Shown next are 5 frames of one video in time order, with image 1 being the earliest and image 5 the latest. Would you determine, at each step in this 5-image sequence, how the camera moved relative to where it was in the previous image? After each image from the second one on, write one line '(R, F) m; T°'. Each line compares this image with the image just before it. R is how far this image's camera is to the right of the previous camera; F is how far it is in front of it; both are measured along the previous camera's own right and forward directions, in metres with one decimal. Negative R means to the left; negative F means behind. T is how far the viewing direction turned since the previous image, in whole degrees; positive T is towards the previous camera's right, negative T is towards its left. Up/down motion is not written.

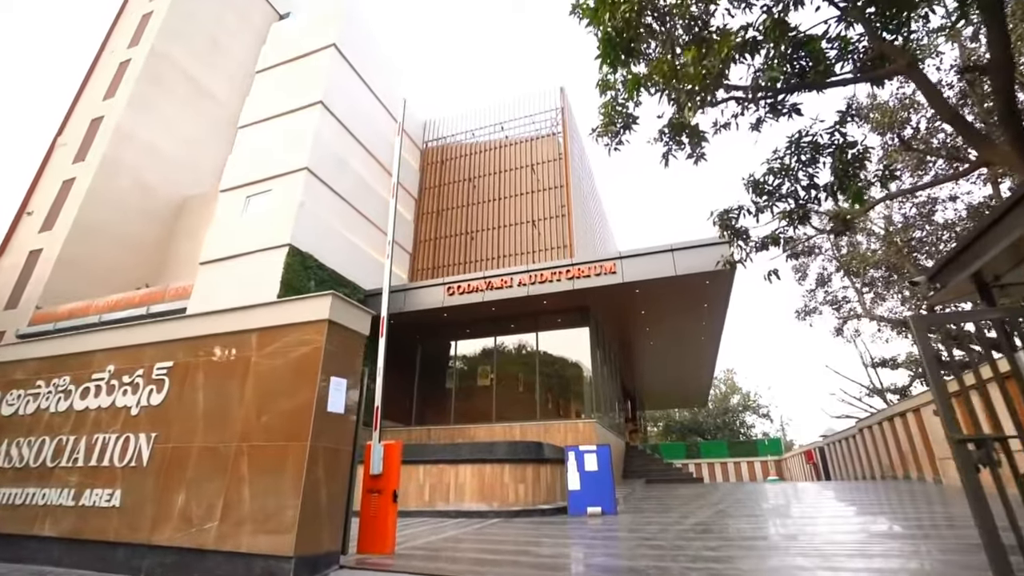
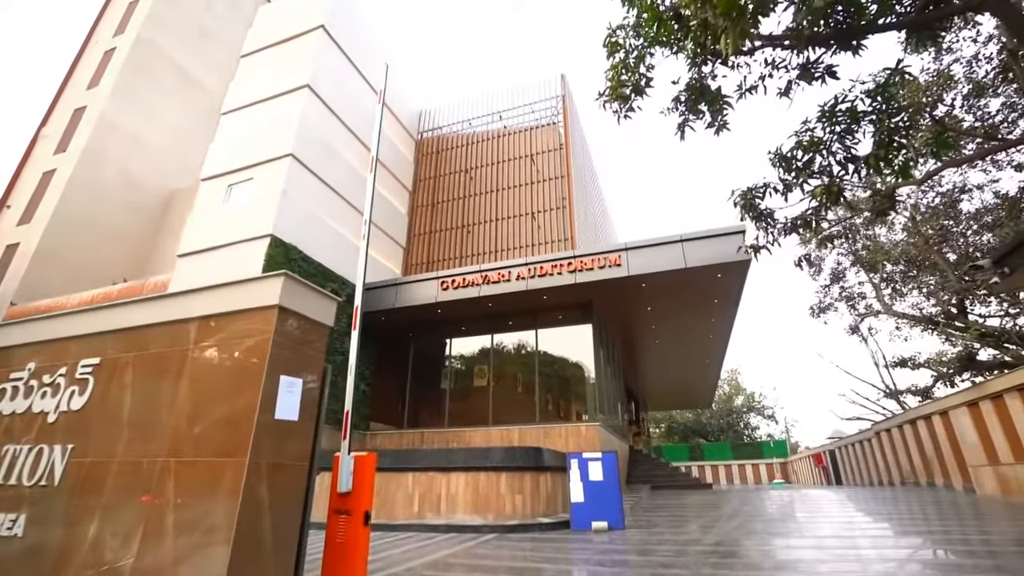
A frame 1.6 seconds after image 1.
(0.0, +0.8) m; 0°
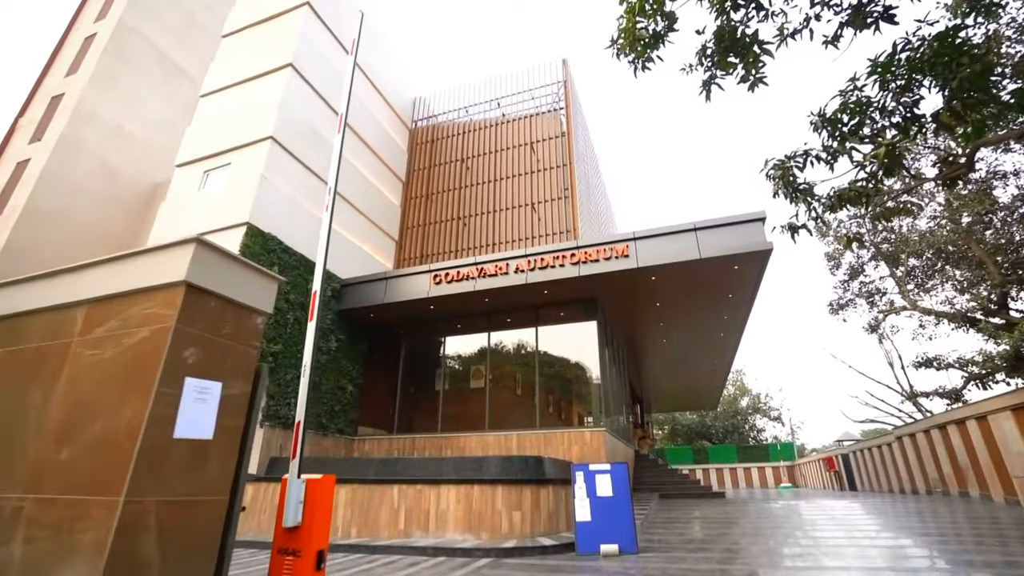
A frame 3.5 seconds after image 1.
(0.0, +0.9) m; 0°
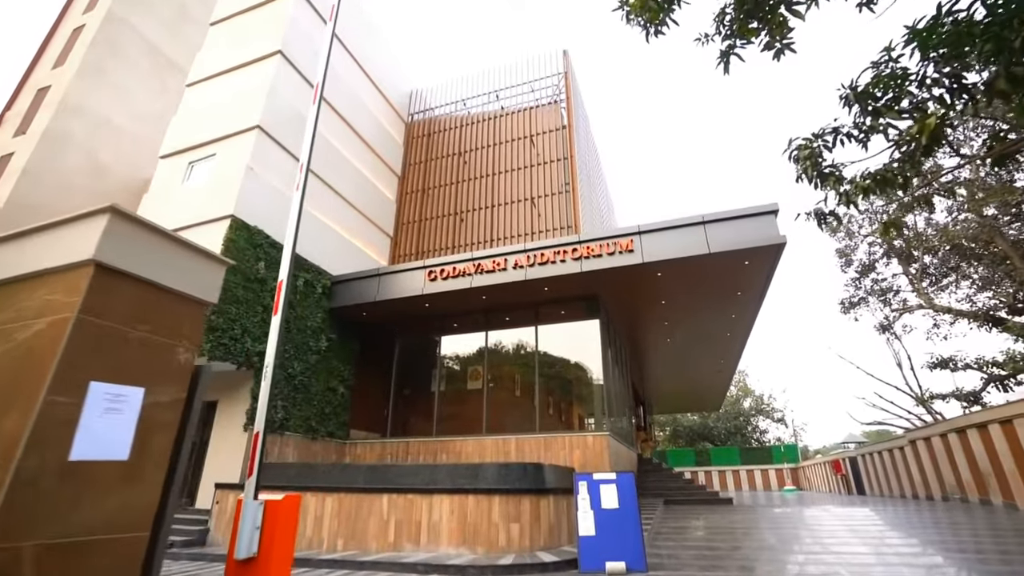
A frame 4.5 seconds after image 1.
(0.0, +0.5) m; 0°
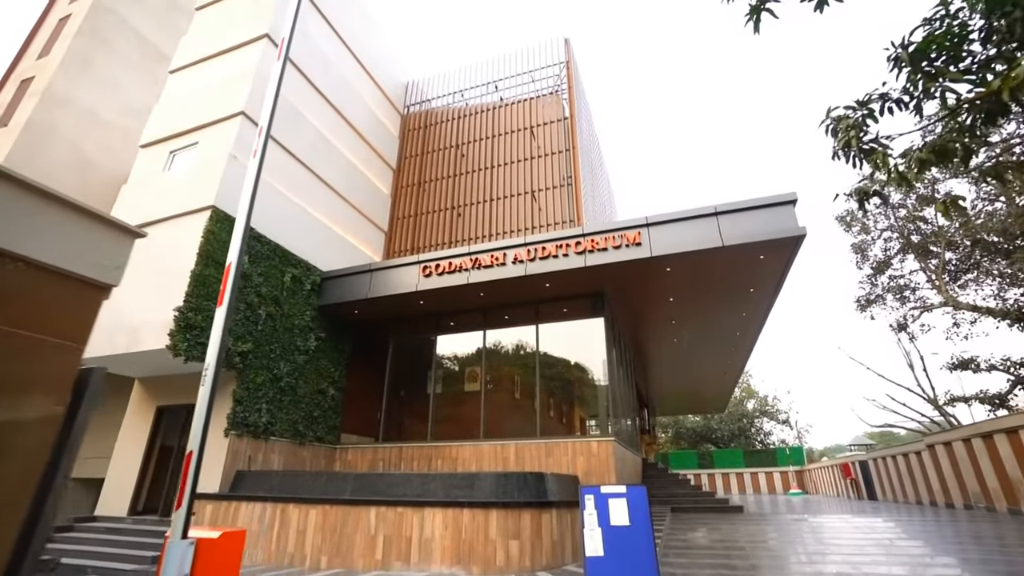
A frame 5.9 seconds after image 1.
(0.0, +0.6) m; 0°
